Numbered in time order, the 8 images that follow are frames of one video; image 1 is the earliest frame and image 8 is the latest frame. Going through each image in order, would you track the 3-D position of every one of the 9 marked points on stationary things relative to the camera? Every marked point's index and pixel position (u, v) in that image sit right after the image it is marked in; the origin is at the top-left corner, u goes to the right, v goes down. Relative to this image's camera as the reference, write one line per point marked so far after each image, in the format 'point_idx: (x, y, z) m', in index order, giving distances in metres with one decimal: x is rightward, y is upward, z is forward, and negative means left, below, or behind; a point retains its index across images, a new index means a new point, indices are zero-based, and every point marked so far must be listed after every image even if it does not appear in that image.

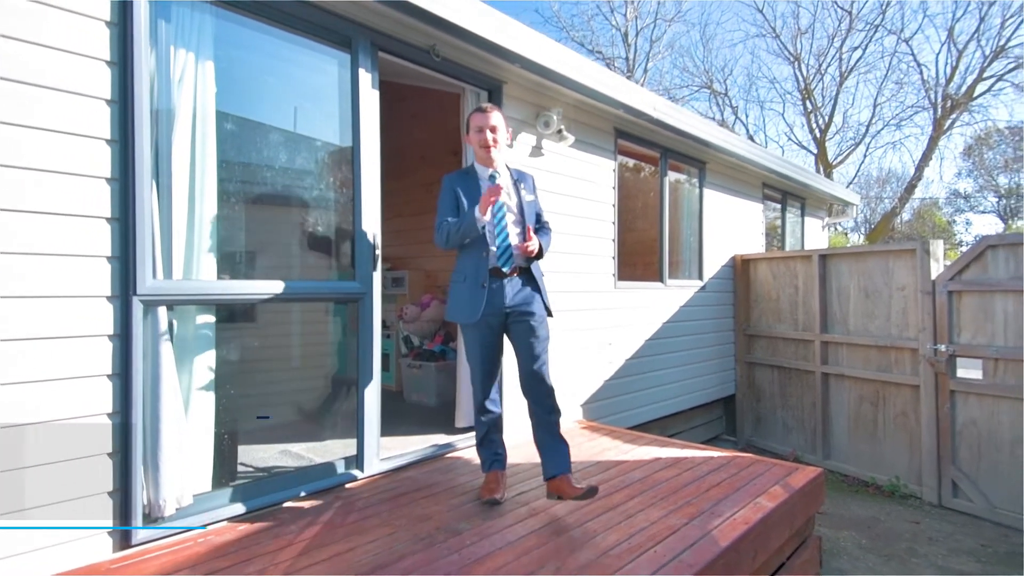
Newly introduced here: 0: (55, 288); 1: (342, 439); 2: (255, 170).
0: (-1.4, 0.0, +1.7) m
1: (-0.7, -0.7, +2.4) m
2: (-1.0, +0.5, +2.1) m
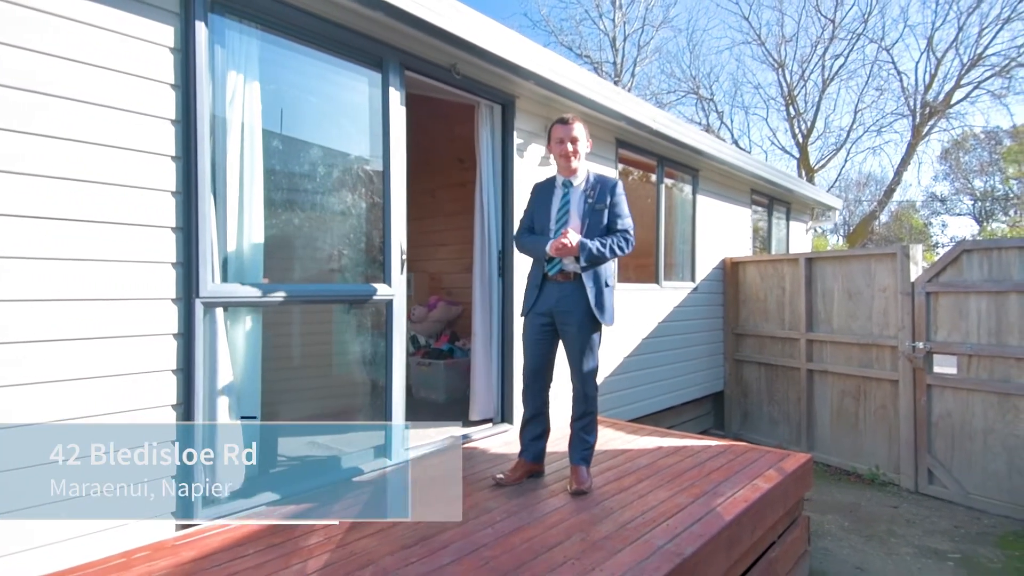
0: (-1.3, 0.0, +1.9) m
1: (-0.7, -0.7, +2.6) m
2: (-0.9, +0.4, +2.3) m
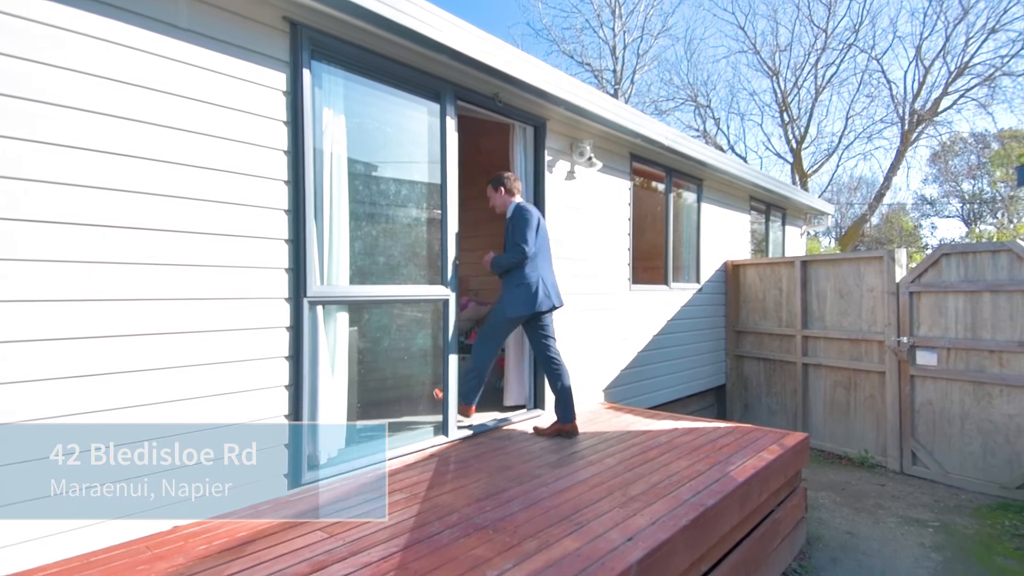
0: (-1.1, 0.0, +2.3) m
1: (-0.4, -0.7, +3.0) m
2: (-0.7, +0.4, +2.7) m
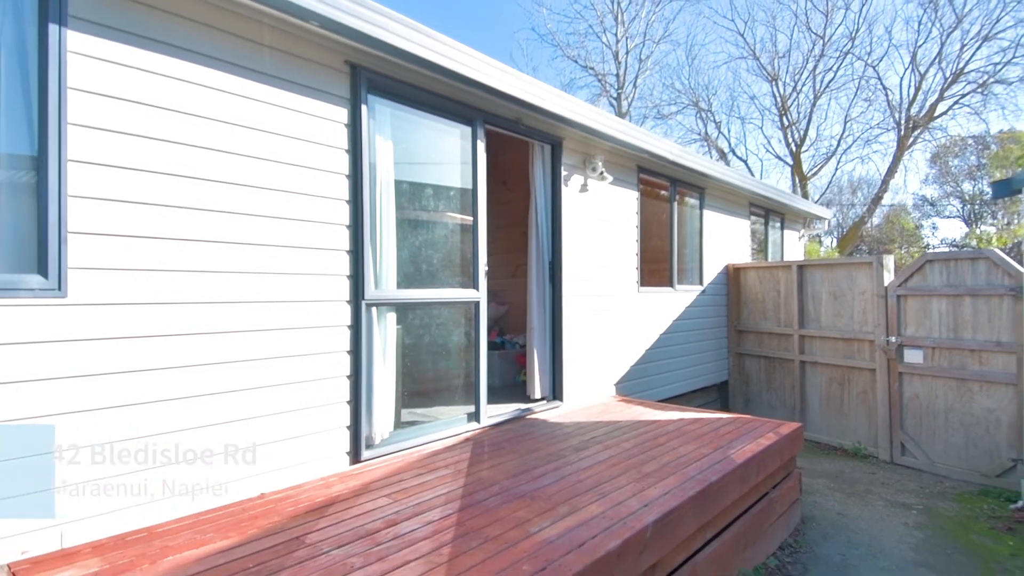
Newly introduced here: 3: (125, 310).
0: (-0.9, 0.0, +2.6) m
1: (-0.3, -0.7, +3.3) m
2: (-0.5, +0.4, +3.0) m
3: (-1.4, -0.1, +2.0) m
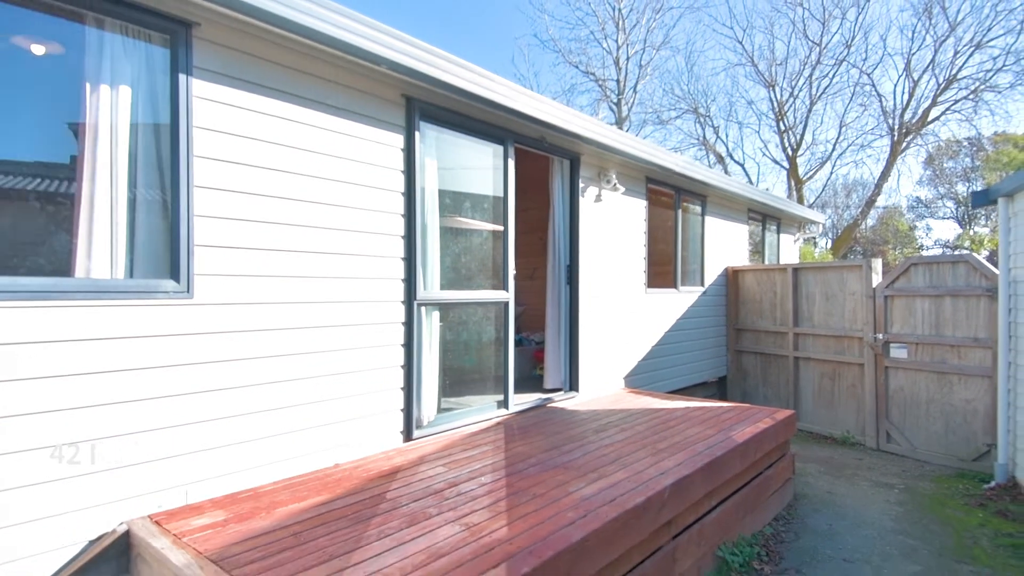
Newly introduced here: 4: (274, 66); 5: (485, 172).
0: (-0.7, 0.0, +3.0) m
1: (-0.1, -0.7, +3.7) m
2: (-0.3, +0.4, +3.5) m
3: (-1.2, -0.1, +2.4) m
4: (-1.1, +1.0, +2.6) m
5: (-0.2, +0.8, +3.7) m
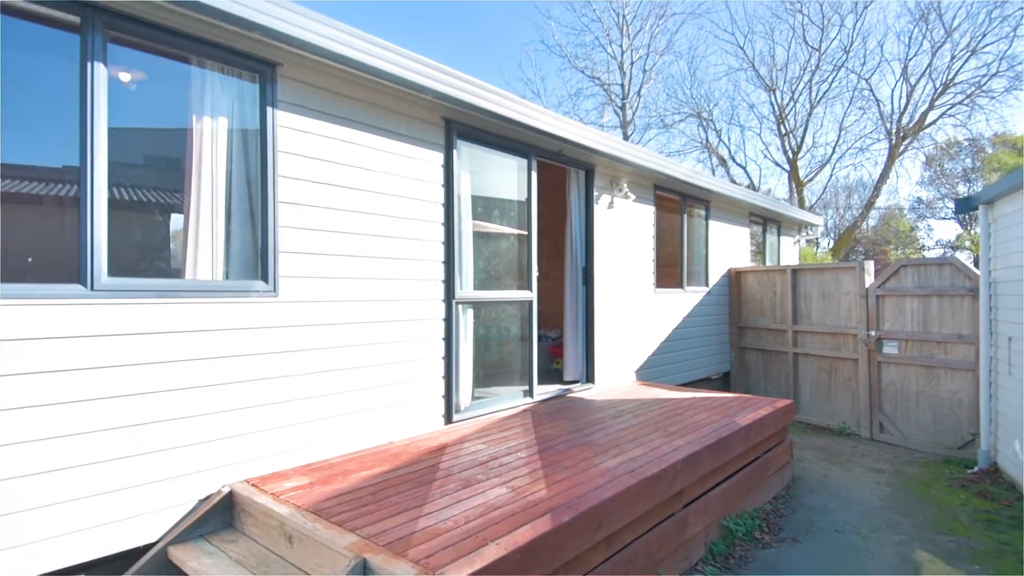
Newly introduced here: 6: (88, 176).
0: (-0.6, 0.0, +3.4) m
1: (+0.1, -0.7, +4.1) m
2: (-0.2, +0.4, +3.9) m
3: (-1.1, -0.1, +2.8) m
4: (-0.9, +1.0, +3.0) m
5: (0.0, +0.8, +4.1) m
6: (-1.7, +0.5, +2.1) m
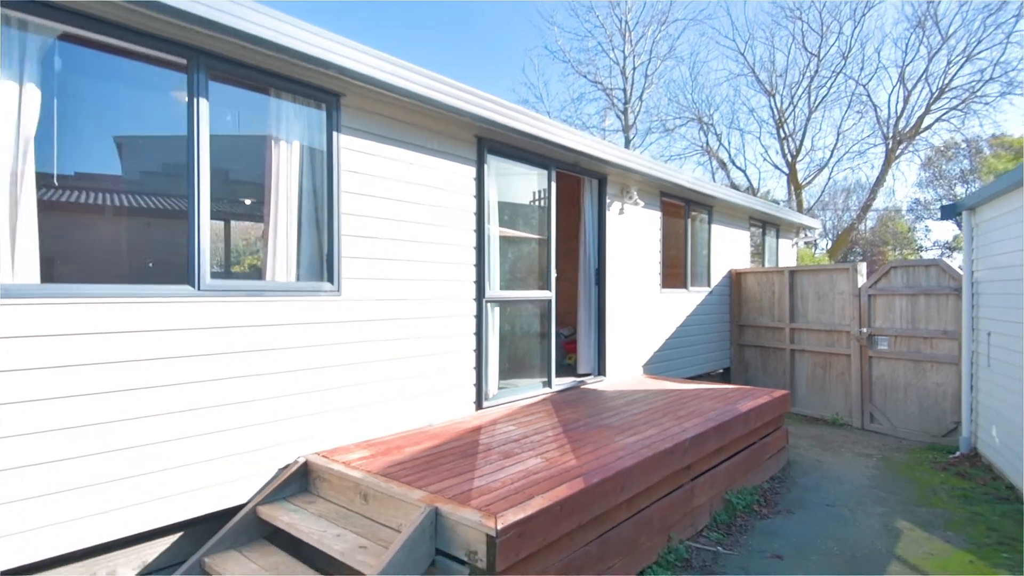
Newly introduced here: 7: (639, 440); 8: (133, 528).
0: (-0.4, 0.0, +3.8) m
1: (+0.2, -0.7, +4.5) m
2: (0.0, +0.4, +4.3) m
3: (-0.9, -0.1, +3.3) m
4: (-0.8, +1.0, +3.4) m
5: (+0.2, +0.8, +4.5) m
6: (-1.5, +0.5, +2.6) m
7: (+0.8, -0.9, +3.3) m
8: (-1.7, -1.0, +2.4) m
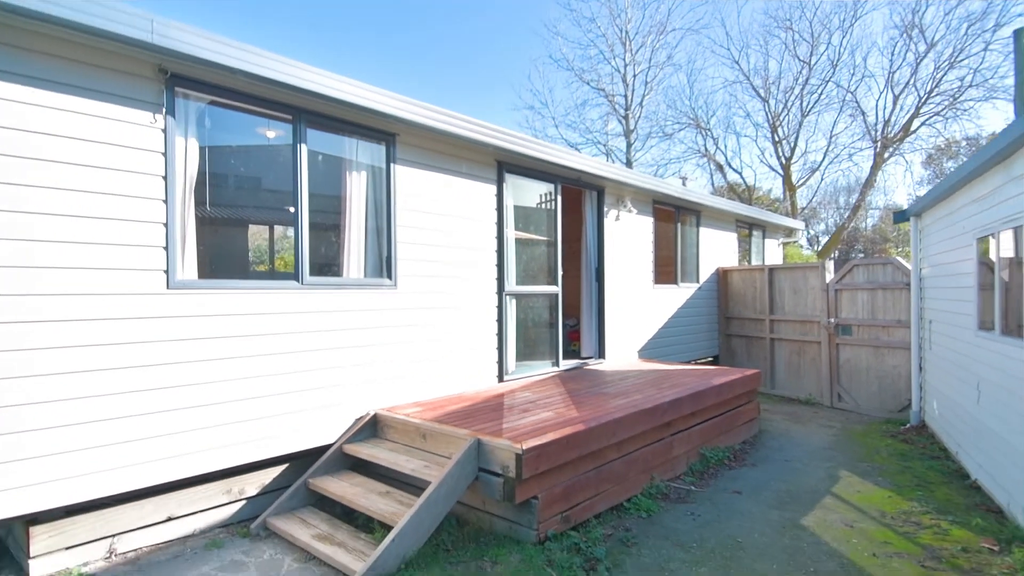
0: (-0.3, 0.0, +4.7) m
1: (+0.4, -0.7, +5.4) m
2: (+0.1, +0.4, +5.2) m
3: (-0.8, -0.1, +4.2) m
4: (-0.6, +1.1, +4.3) m
5: (+0.3, +0.8, +5.4) m
6: (-1.4, +0.5, +3.5) m
7: (+0.9, -0.9, +4.2) m
8: (-1.5, -1.0, +3.3) m
